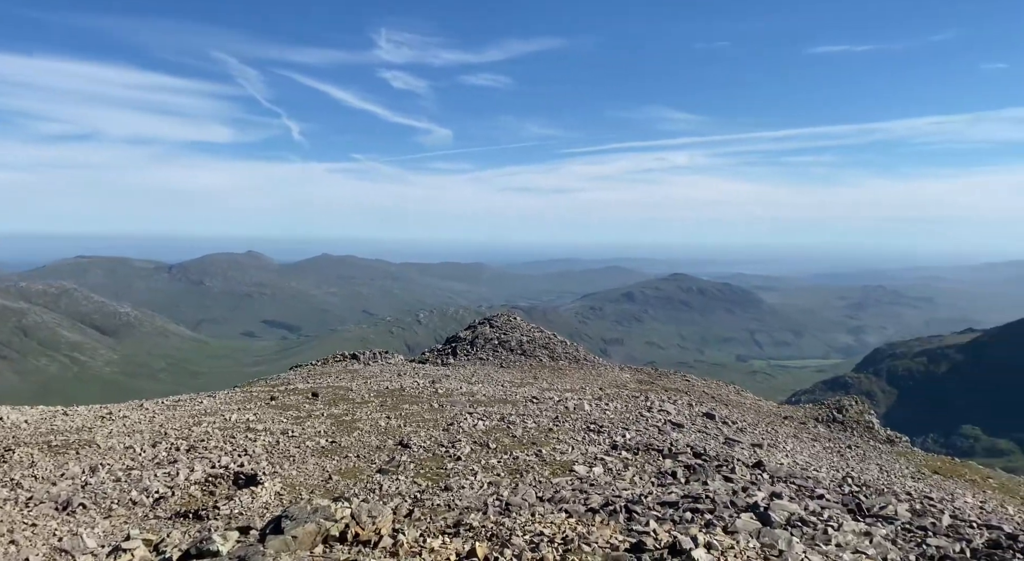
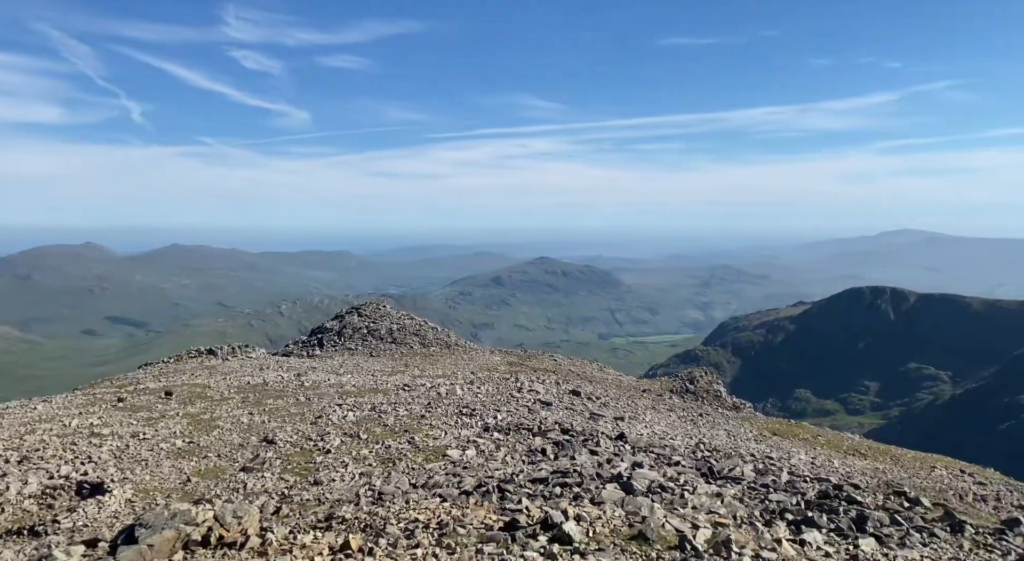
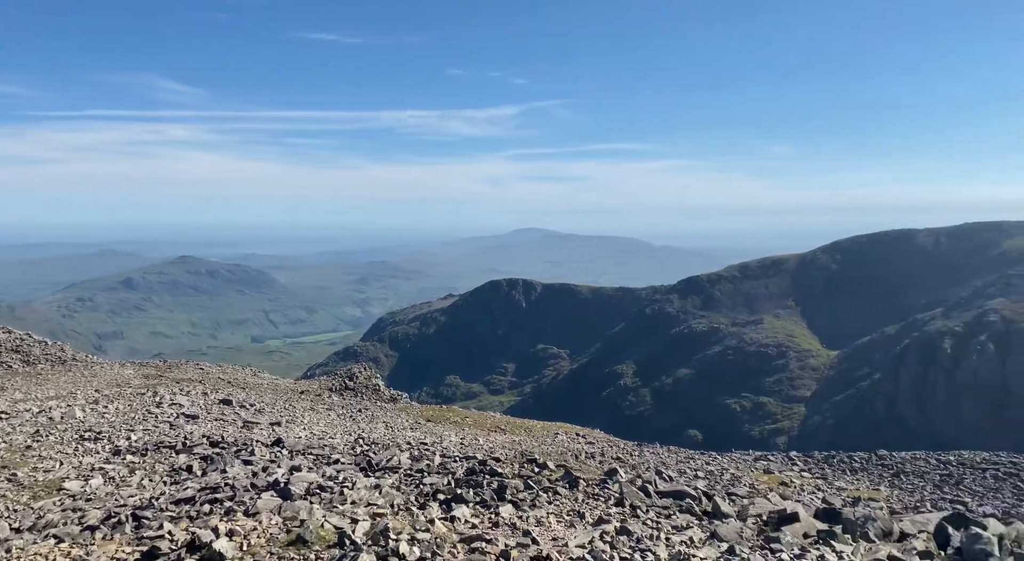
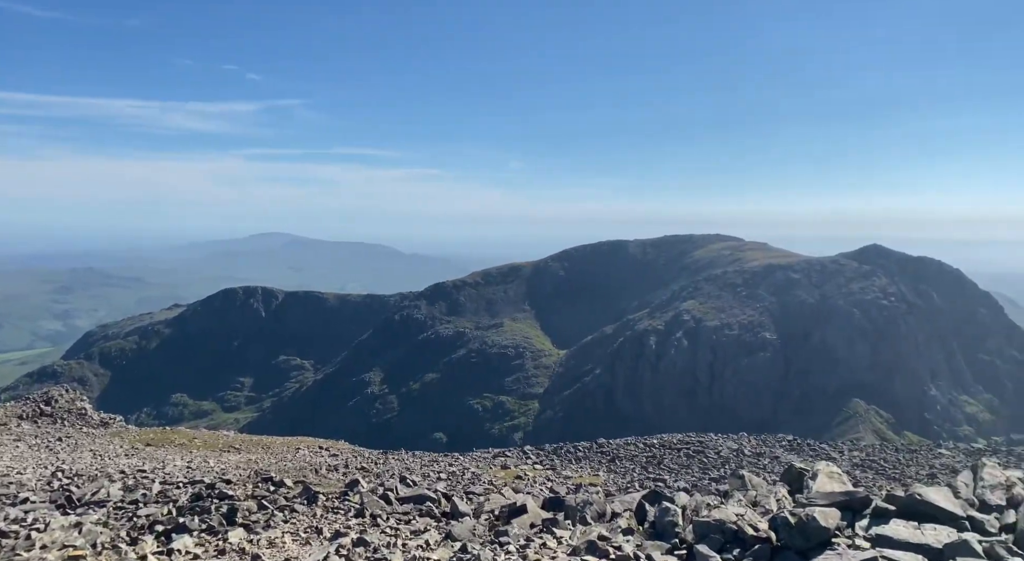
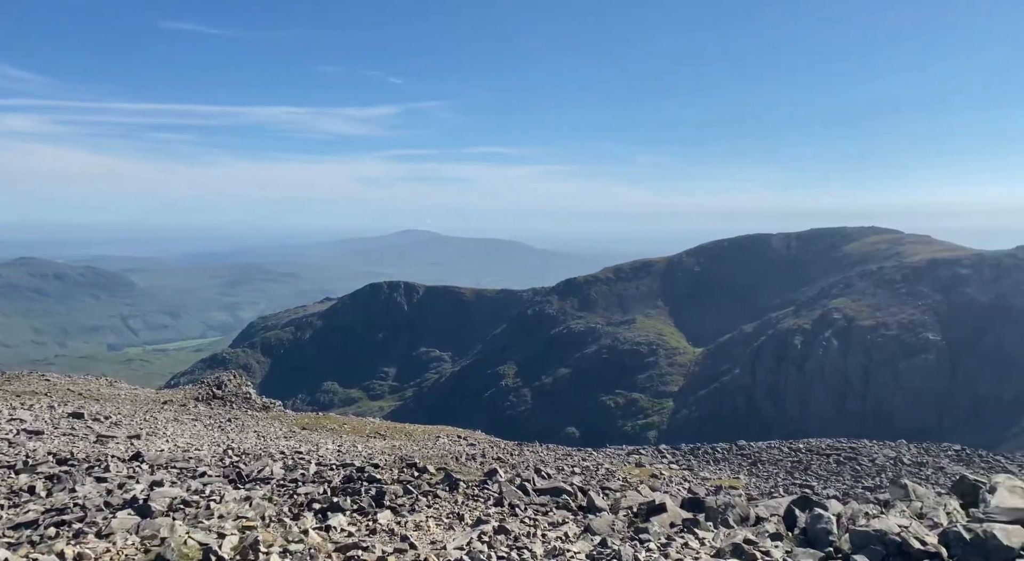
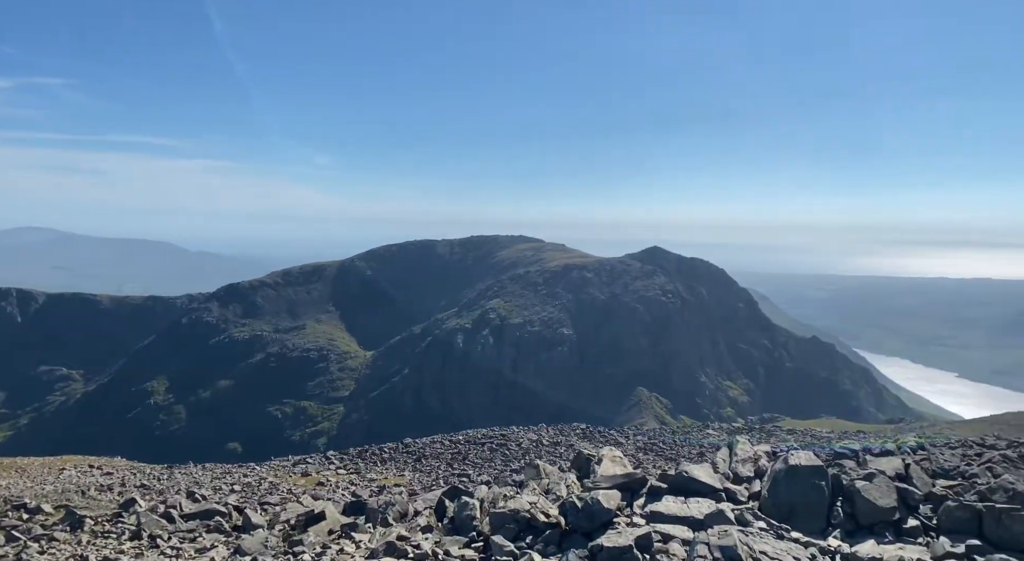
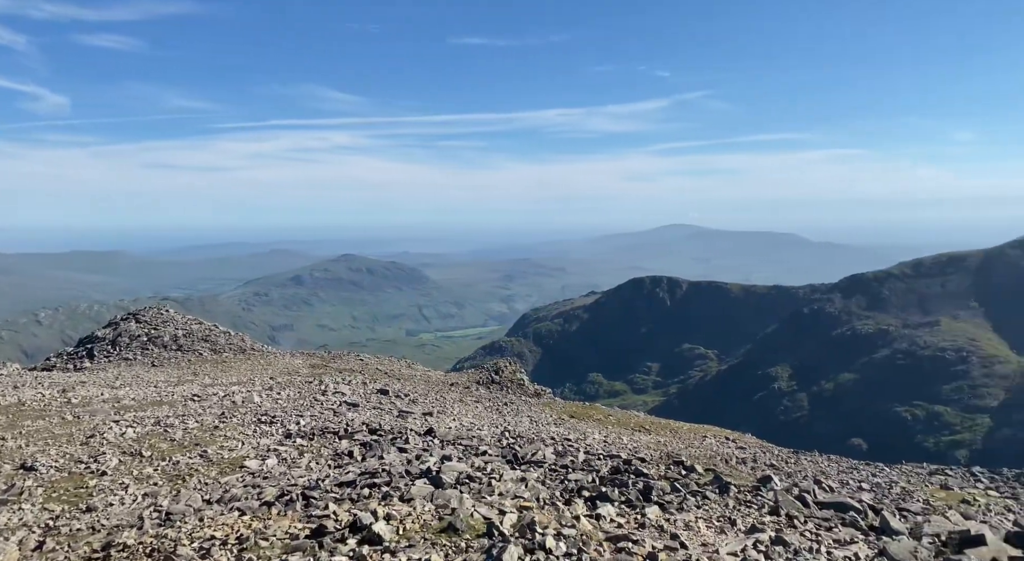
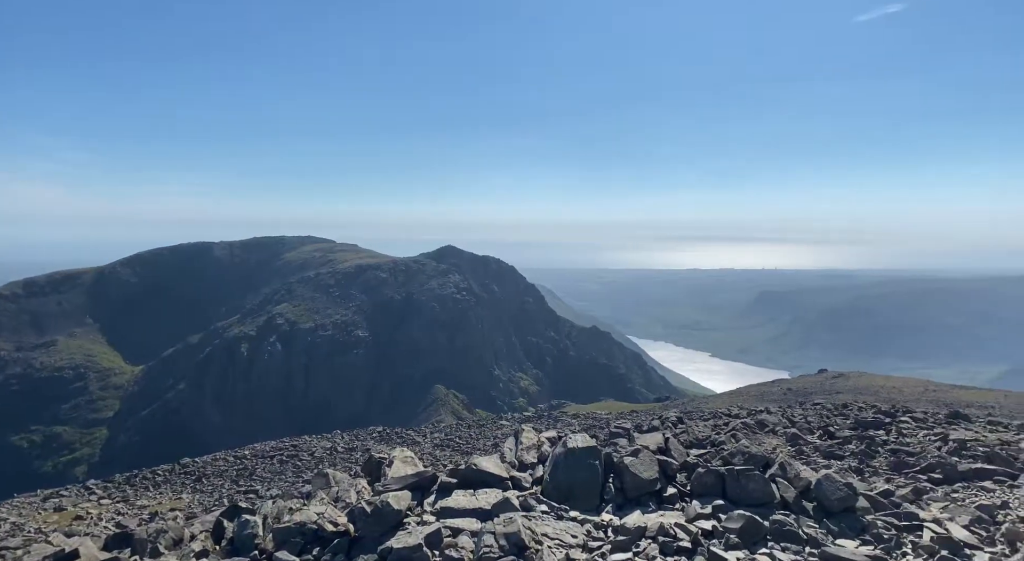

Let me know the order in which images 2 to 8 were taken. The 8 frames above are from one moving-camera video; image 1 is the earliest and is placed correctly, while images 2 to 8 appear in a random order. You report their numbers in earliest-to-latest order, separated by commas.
2, 7, 3, 5, 4, 6, 8
